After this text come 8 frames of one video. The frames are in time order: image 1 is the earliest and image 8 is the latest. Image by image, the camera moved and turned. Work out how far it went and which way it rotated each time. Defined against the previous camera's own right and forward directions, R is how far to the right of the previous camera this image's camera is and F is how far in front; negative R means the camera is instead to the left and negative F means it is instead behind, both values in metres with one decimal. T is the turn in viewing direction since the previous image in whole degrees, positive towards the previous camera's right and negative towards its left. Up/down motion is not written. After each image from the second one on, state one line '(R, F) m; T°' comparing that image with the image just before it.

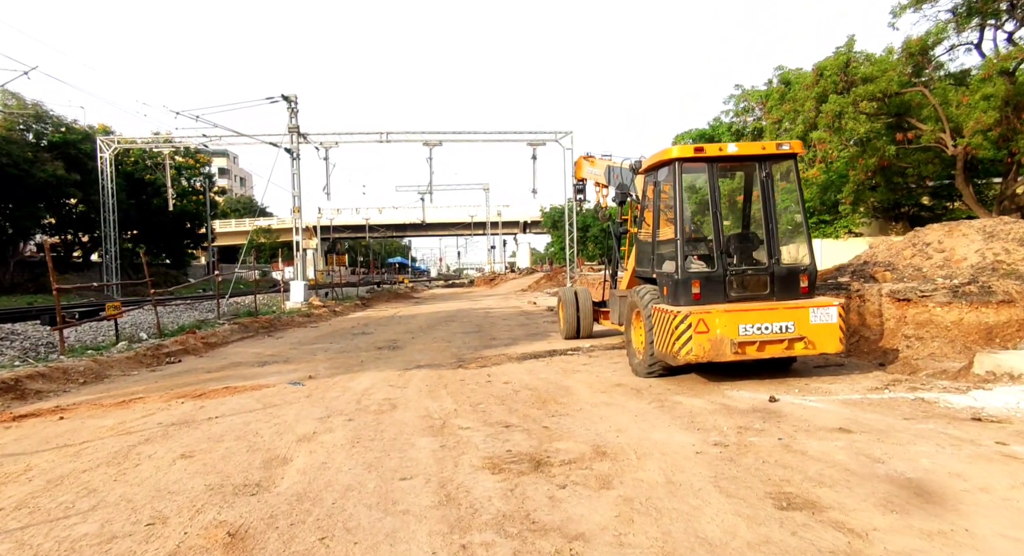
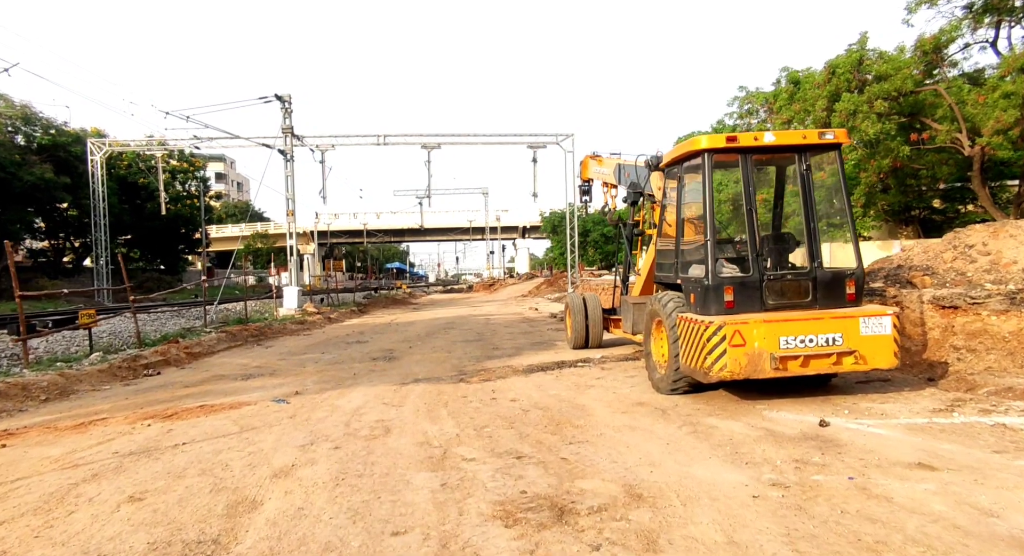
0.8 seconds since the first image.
(-0.1, +0.9) m; 0°
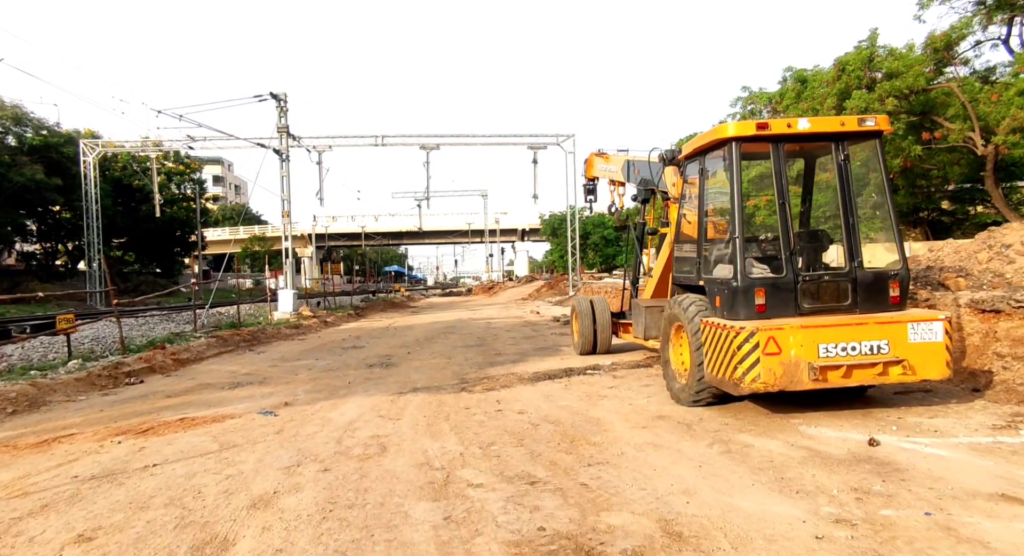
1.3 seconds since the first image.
(-0.1, +0.6) m; 0°
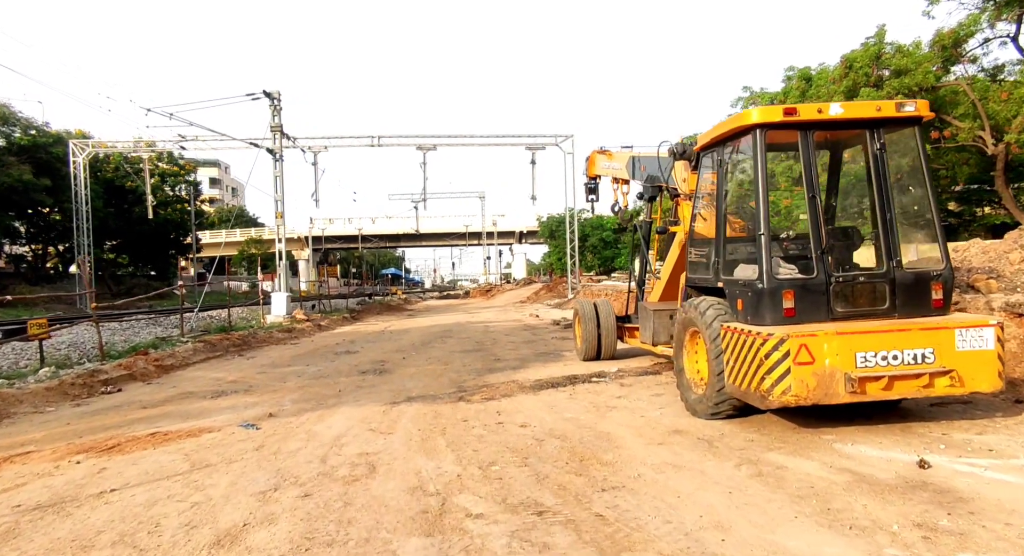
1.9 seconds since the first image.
(0.0, +0.6) m; 0°
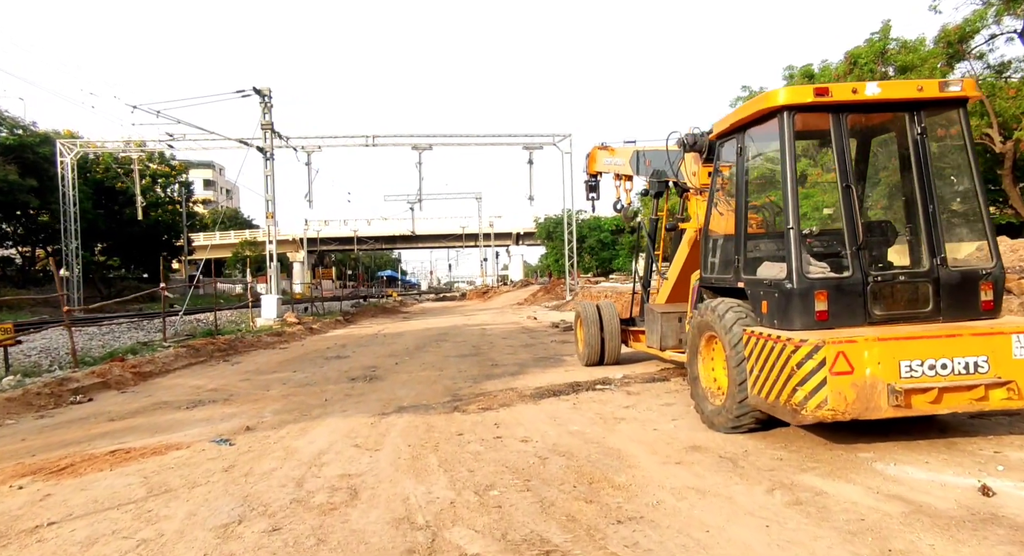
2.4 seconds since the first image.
(0.0, +0.6) m; 0°
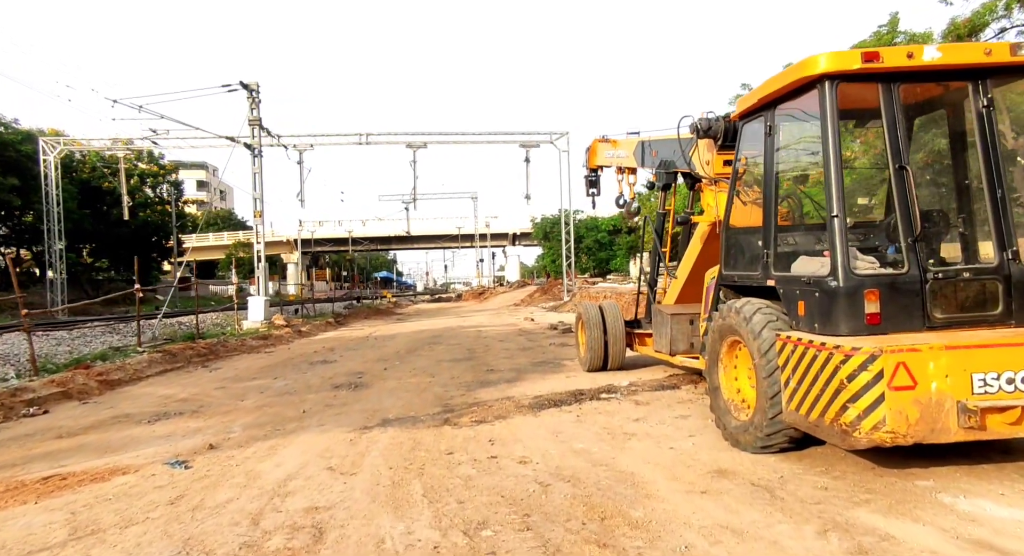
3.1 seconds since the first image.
(0.0, +0.8) m; 0°
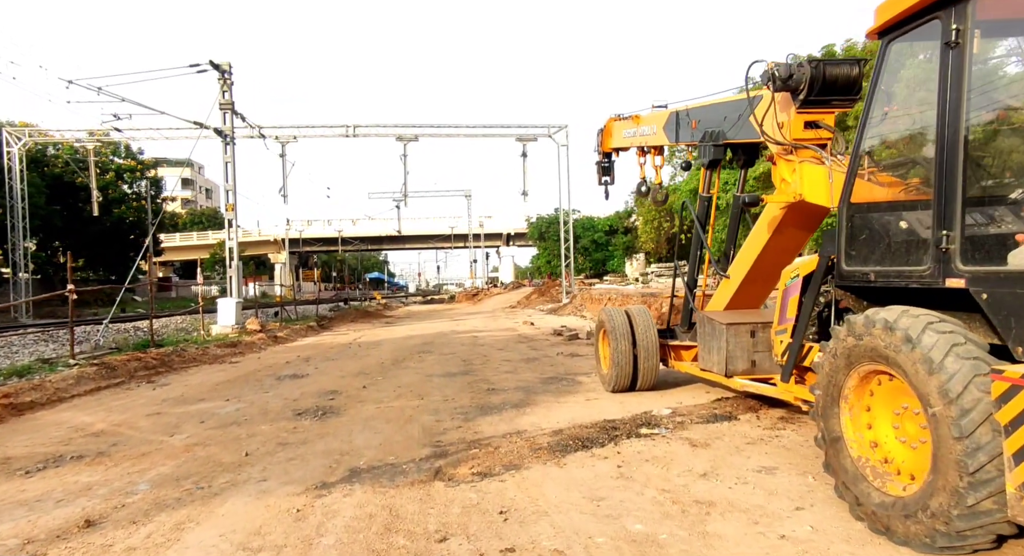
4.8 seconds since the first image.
(-0.2, +2.0) m; +1°
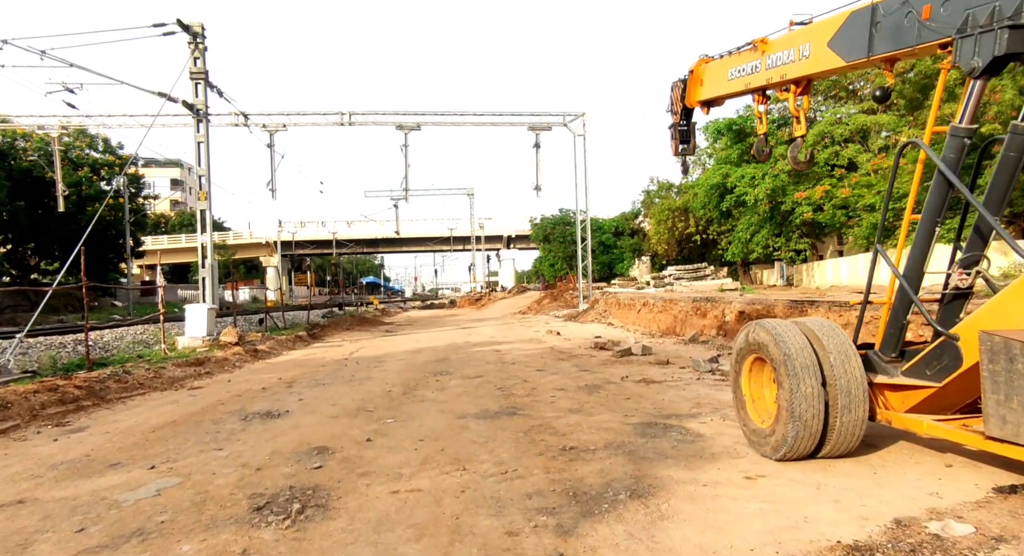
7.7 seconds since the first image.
(-0.9, +3.4) m; 0°
